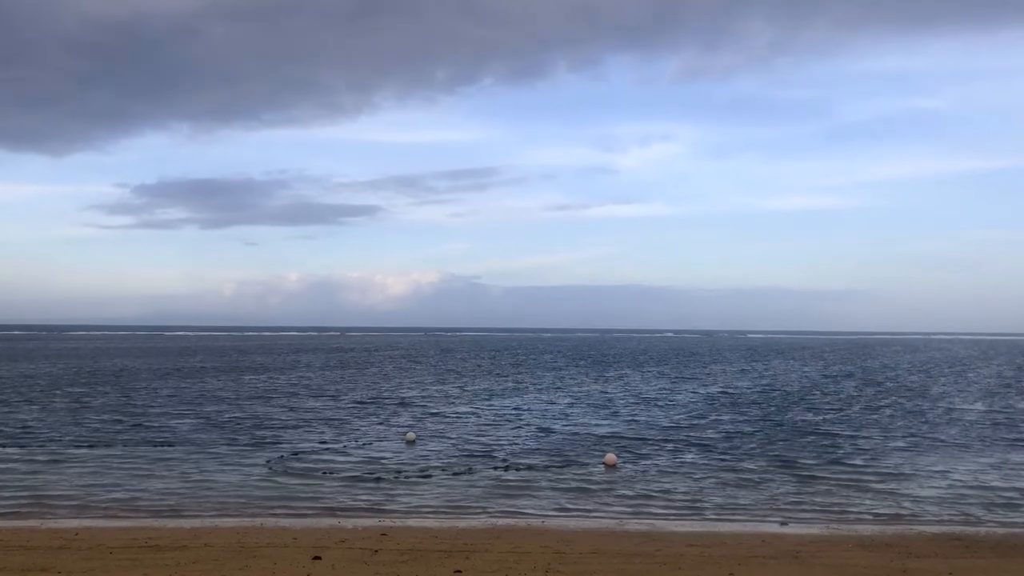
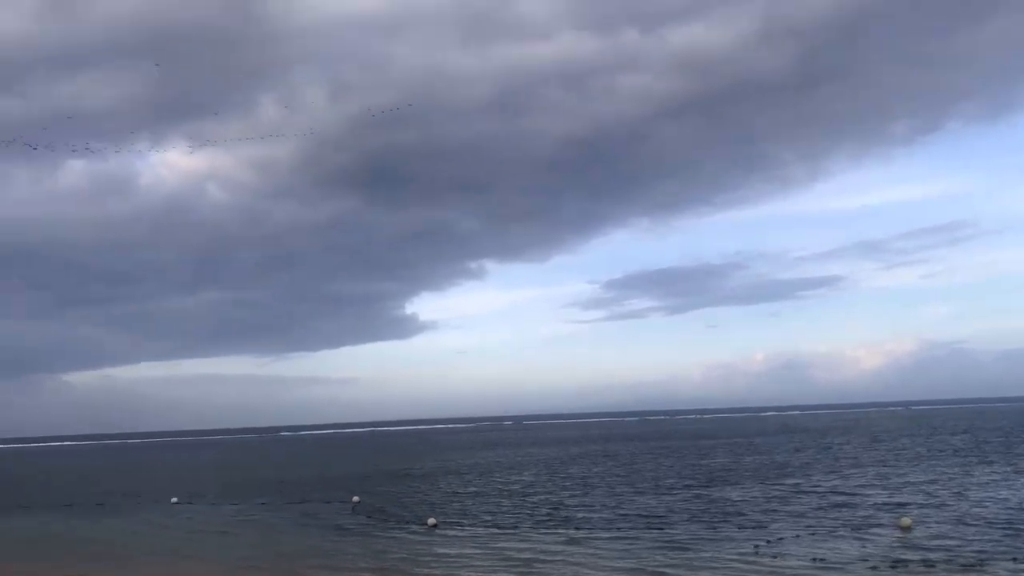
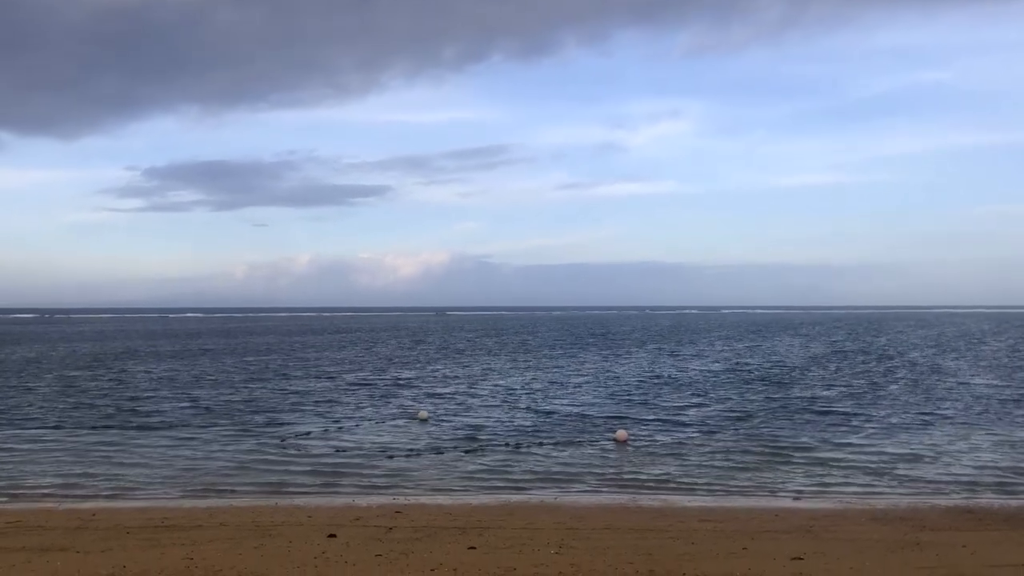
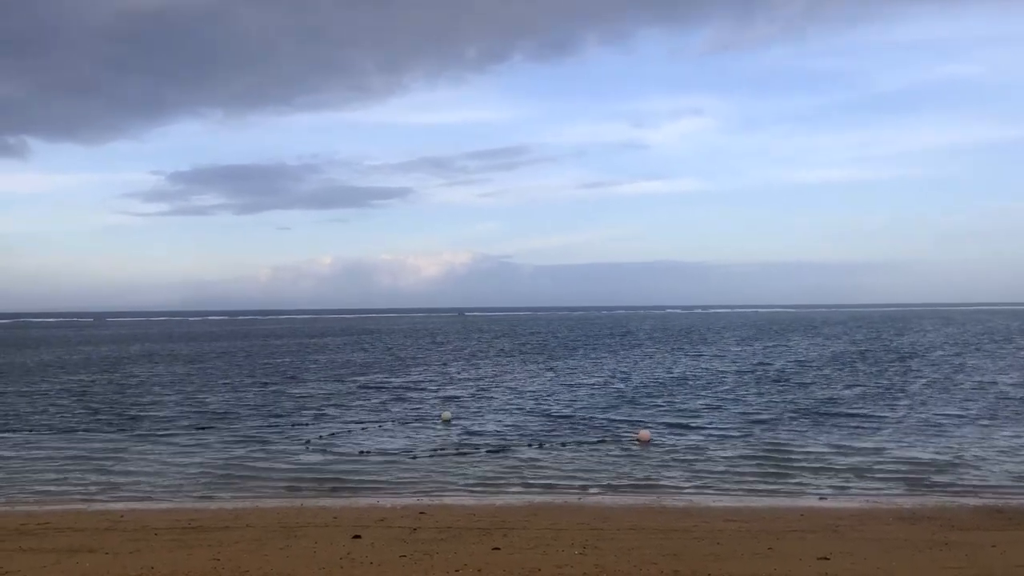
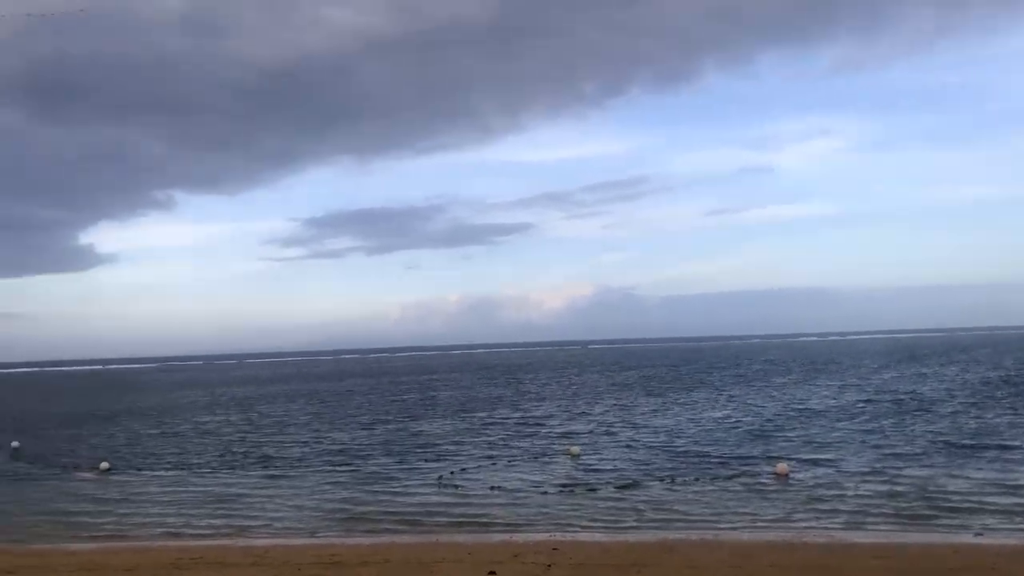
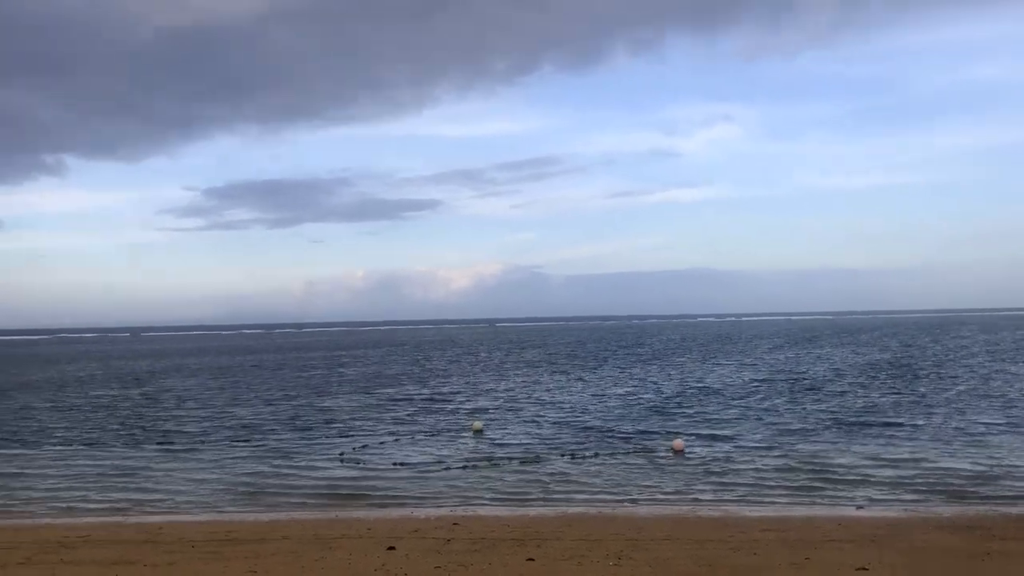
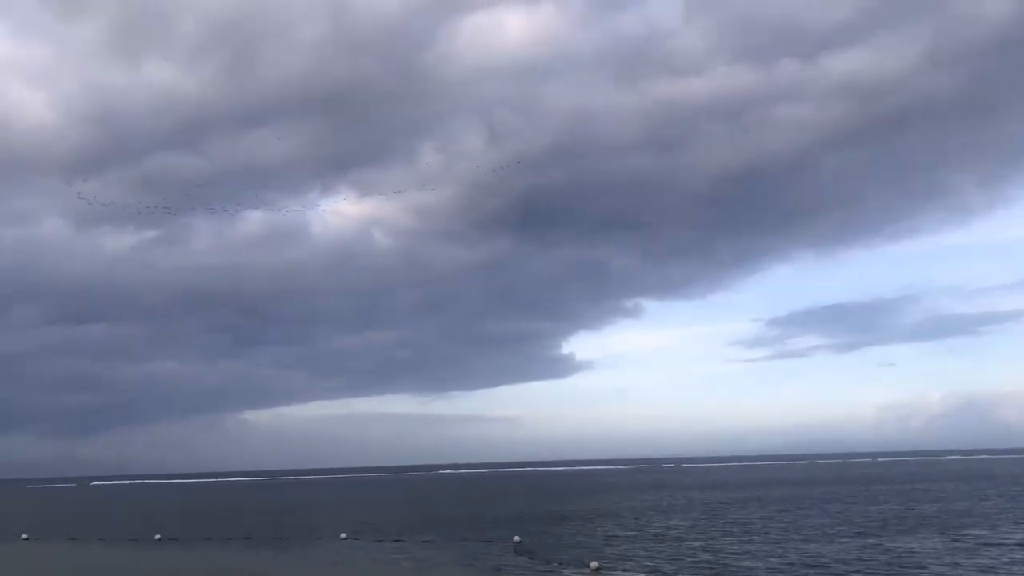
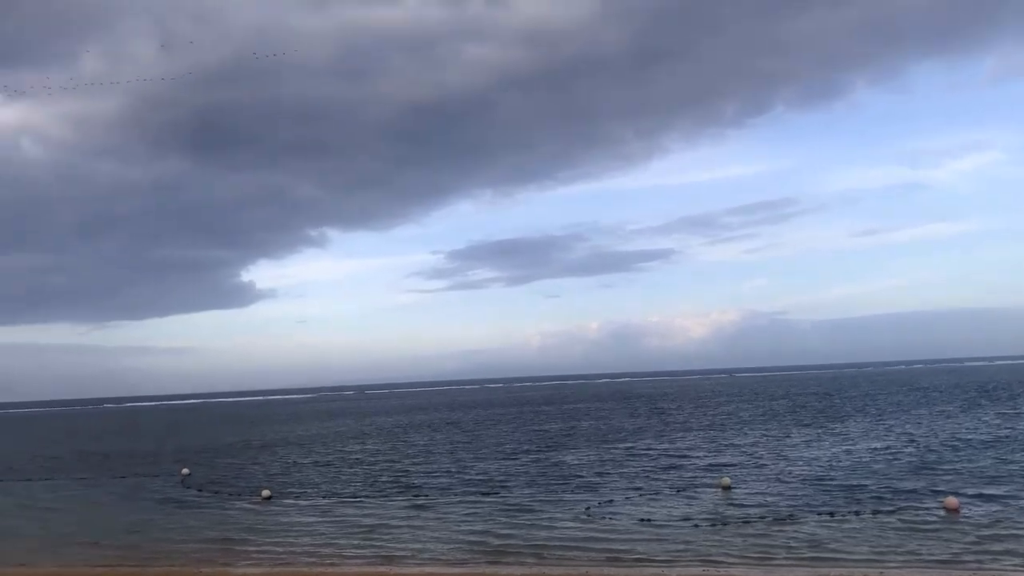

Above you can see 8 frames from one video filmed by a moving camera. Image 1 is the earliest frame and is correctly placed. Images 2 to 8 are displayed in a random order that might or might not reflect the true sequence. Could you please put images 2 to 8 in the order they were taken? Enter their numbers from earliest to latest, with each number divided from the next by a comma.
3, 4, 6, 5, 8, 2, 7
